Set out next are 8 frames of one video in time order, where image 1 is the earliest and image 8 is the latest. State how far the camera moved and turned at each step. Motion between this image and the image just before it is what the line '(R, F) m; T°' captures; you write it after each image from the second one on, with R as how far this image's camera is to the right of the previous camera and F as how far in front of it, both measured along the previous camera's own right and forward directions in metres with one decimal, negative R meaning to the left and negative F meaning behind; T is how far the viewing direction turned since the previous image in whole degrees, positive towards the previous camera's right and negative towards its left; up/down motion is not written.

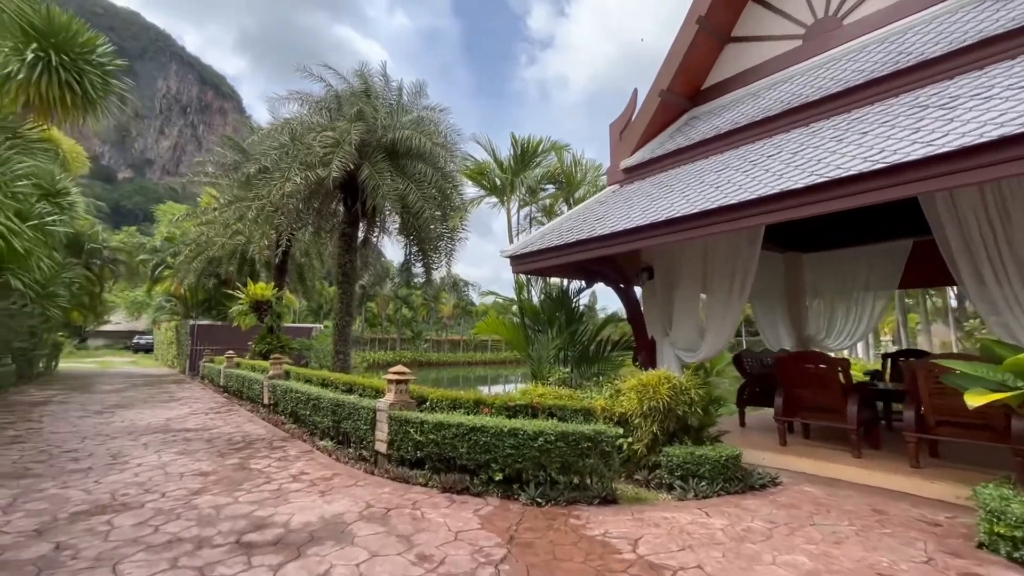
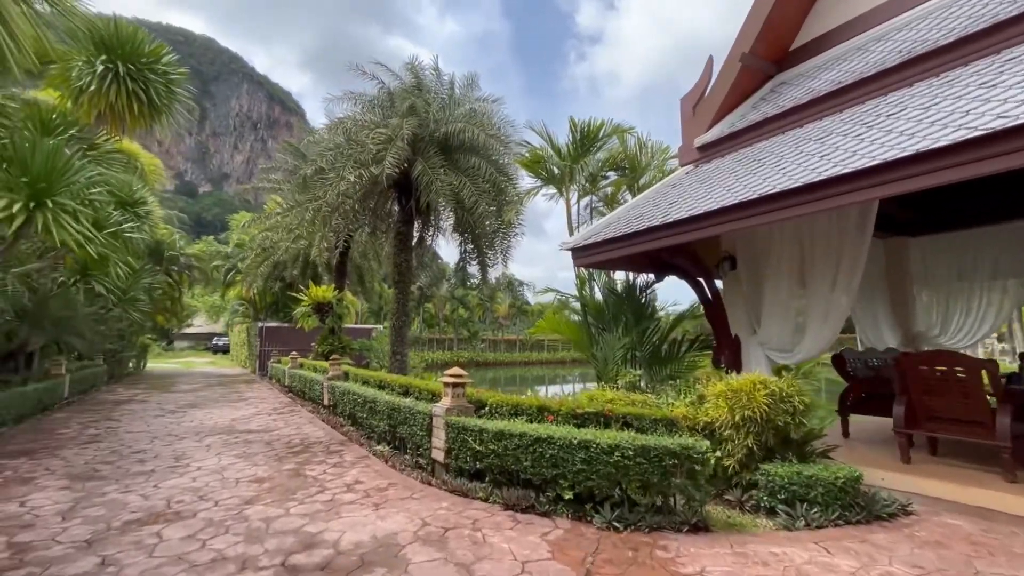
(-0.1, +0.5) m; -6°
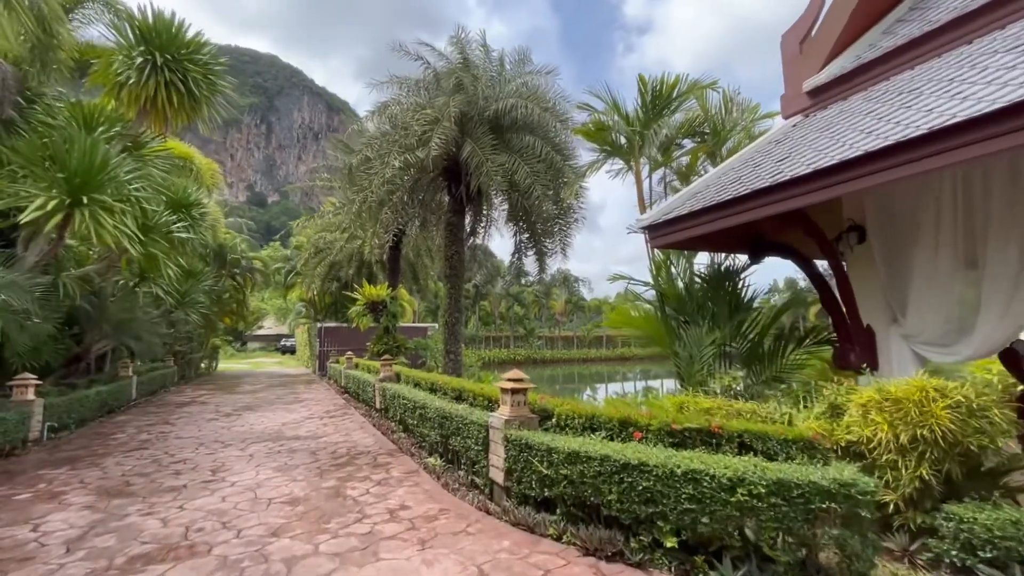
(-0.1, +0.9) m; -6°
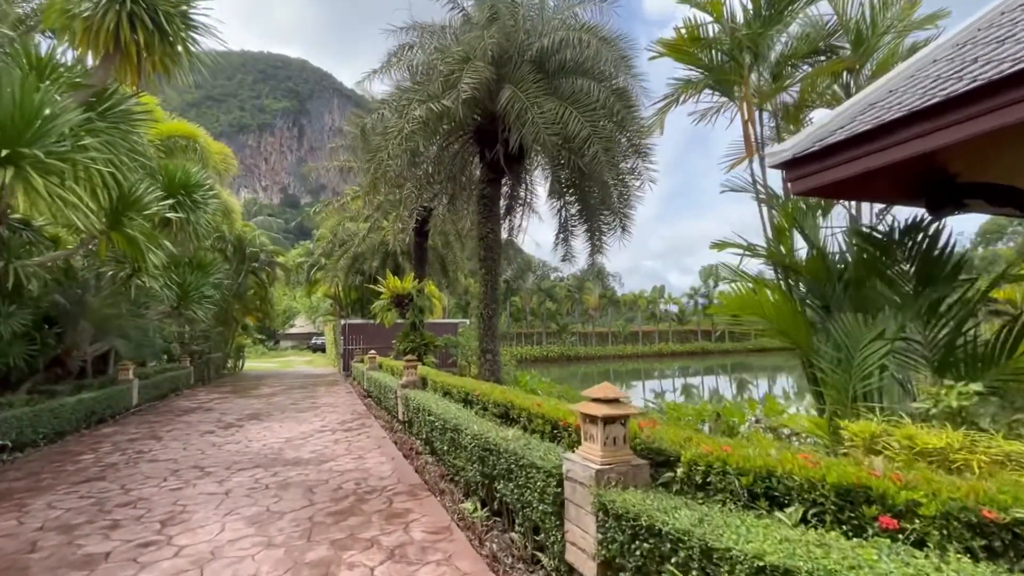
(-0.3, +1.7) m; -3°
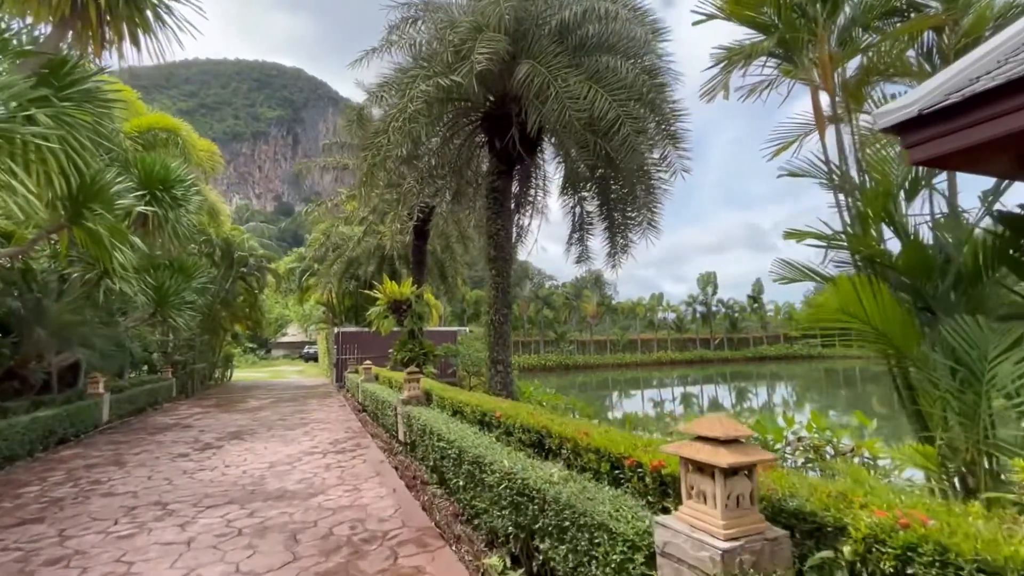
(-0.3, +0.8) m; +1°
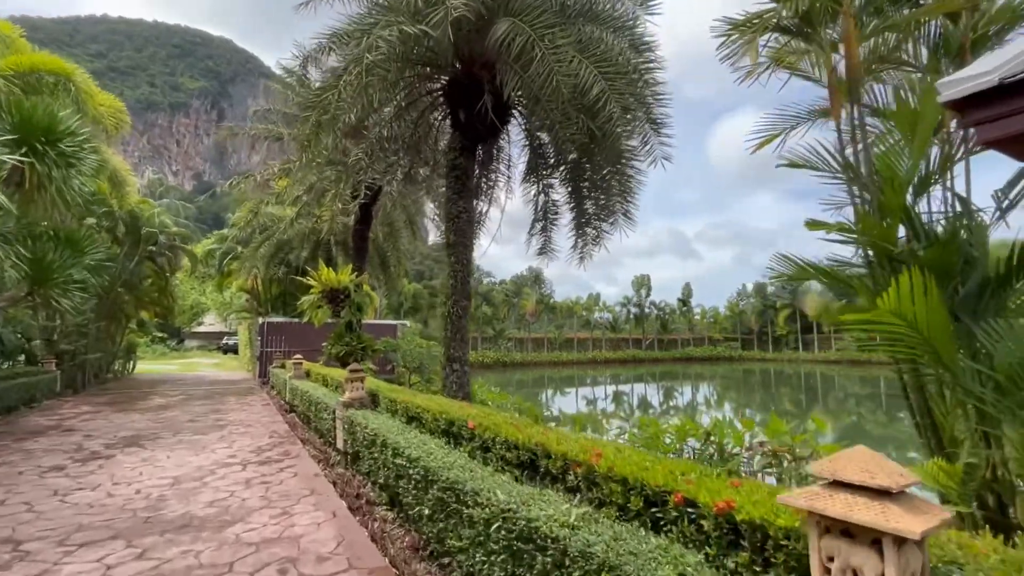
(-0.3, +0.7) m; +7°
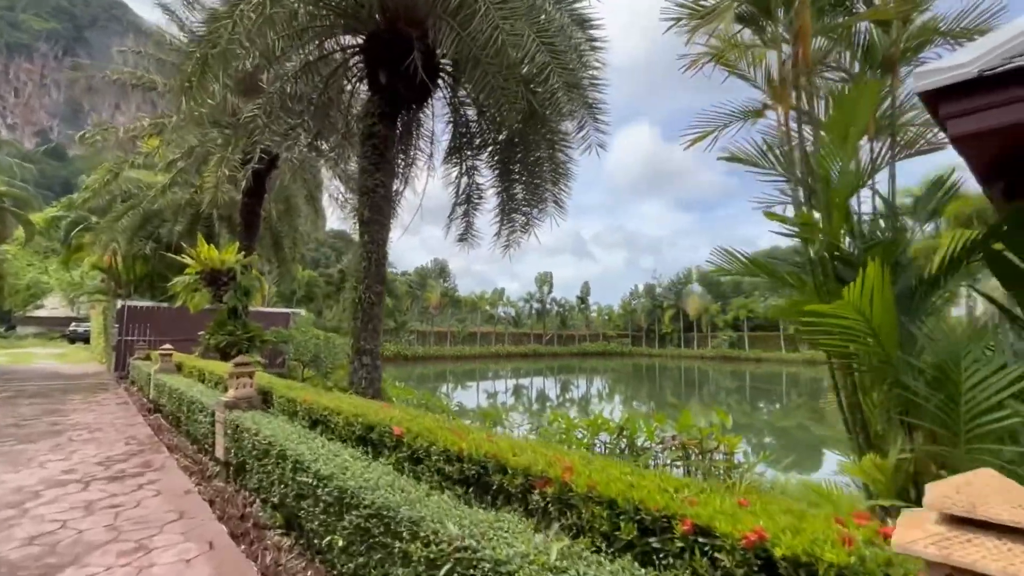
(-0.2, +0.5) m; +11°
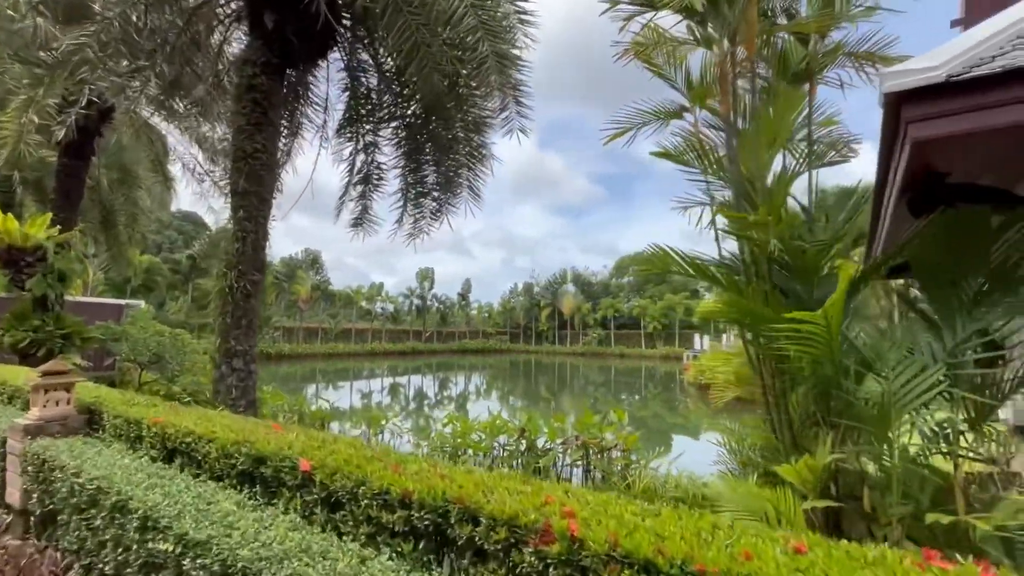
(-0.3, +0.6) m; +14°
